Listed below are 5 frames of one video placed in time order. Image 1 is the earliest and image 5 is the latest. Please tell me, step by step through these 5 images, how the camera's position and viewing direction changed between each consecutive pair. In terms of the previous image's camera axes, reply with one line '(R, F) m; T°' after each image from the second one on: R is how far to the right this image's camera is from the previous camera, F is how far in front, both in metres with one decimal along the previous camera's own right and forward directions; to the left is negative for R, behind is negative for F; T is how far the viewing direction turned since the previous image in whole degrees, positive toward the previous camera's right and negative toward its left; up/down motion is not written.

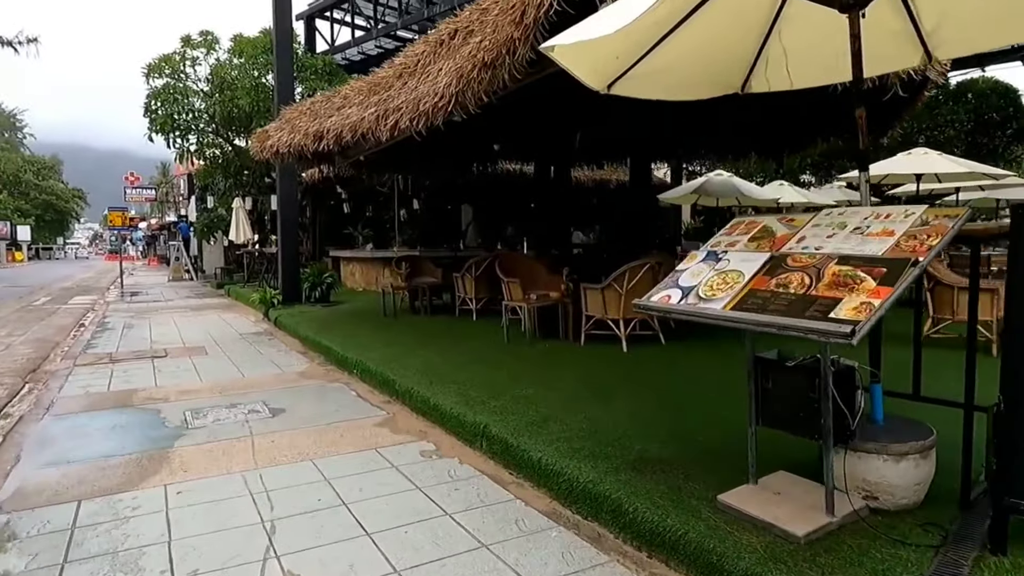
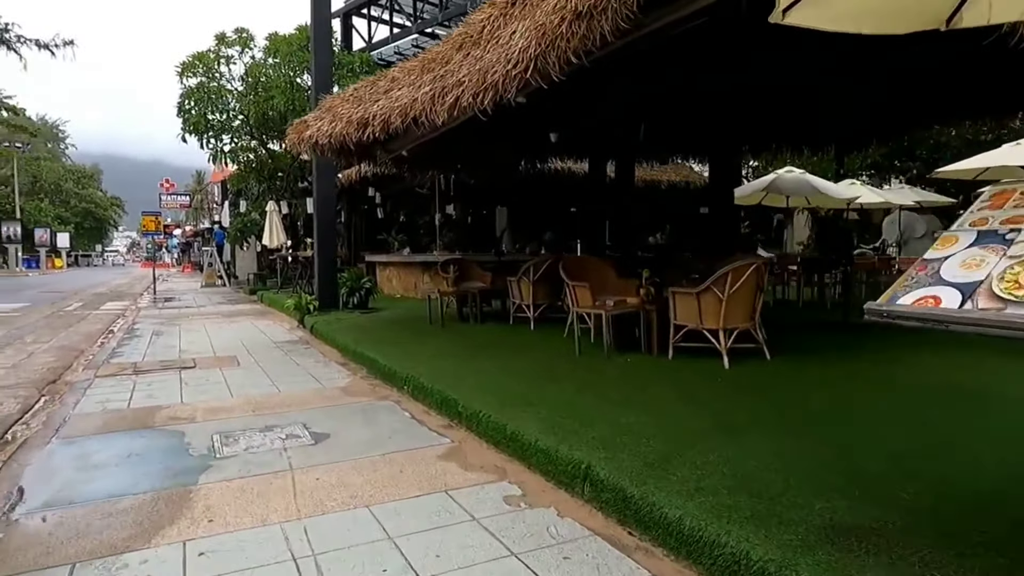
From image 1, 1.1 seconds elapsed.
(-0.3, +0.8) m; -2°
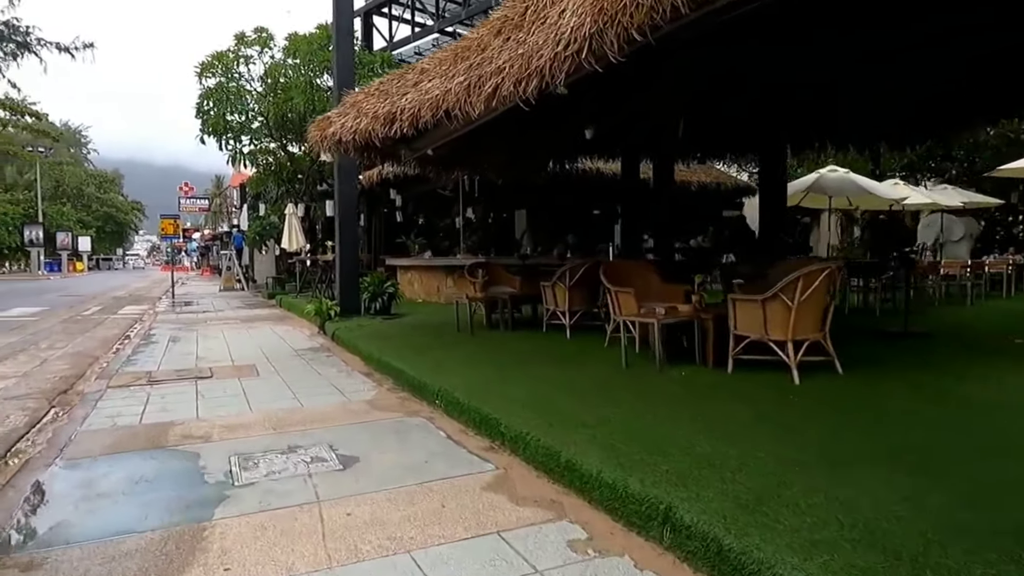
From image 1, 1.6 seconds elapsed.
(-0.2, +0.4) m; -1°
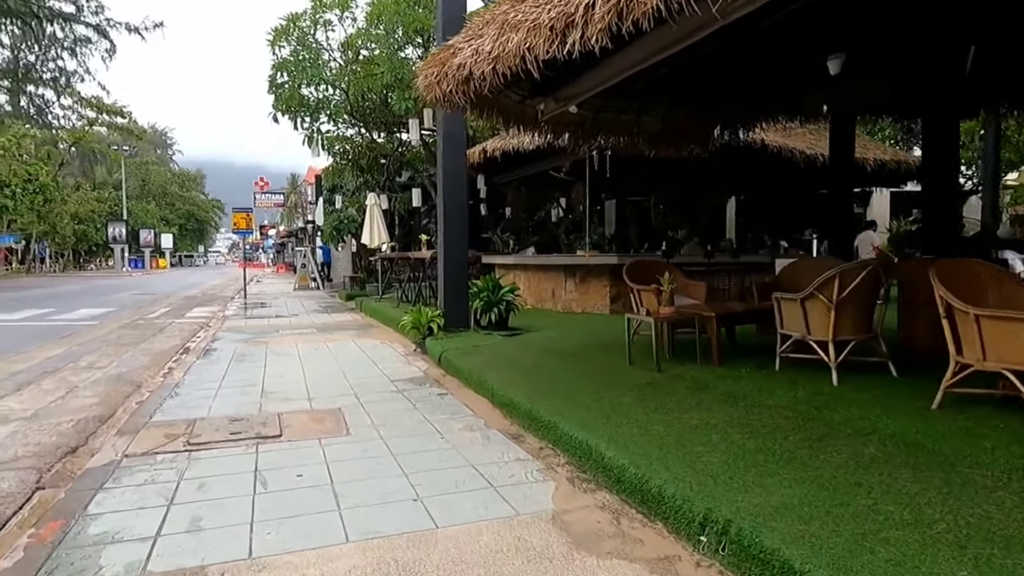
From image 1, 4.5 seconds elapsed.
(-1.0, +2.2) m; -6°
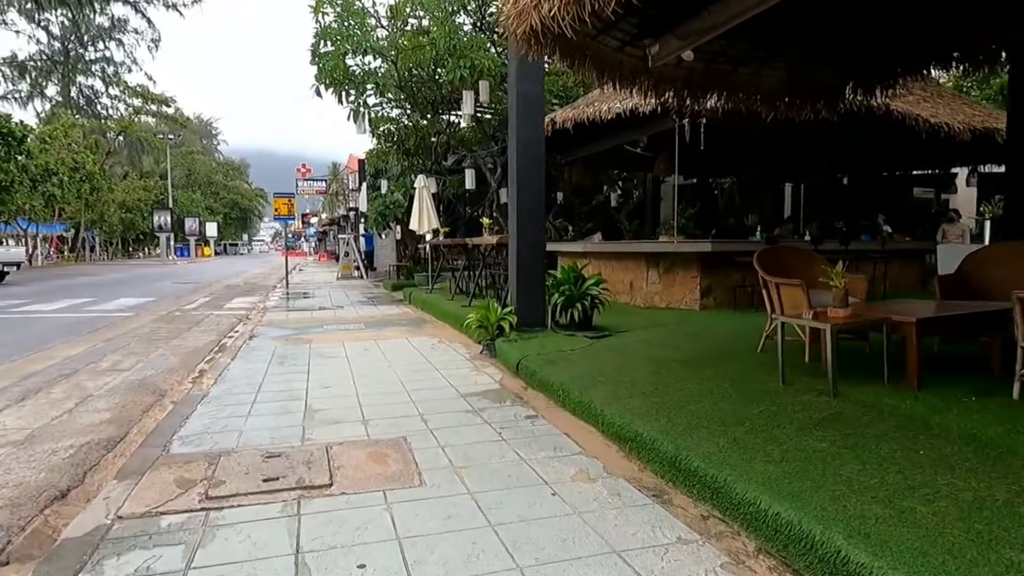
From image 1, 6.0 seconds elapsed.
(-0.4, +1.1) m; -3°
